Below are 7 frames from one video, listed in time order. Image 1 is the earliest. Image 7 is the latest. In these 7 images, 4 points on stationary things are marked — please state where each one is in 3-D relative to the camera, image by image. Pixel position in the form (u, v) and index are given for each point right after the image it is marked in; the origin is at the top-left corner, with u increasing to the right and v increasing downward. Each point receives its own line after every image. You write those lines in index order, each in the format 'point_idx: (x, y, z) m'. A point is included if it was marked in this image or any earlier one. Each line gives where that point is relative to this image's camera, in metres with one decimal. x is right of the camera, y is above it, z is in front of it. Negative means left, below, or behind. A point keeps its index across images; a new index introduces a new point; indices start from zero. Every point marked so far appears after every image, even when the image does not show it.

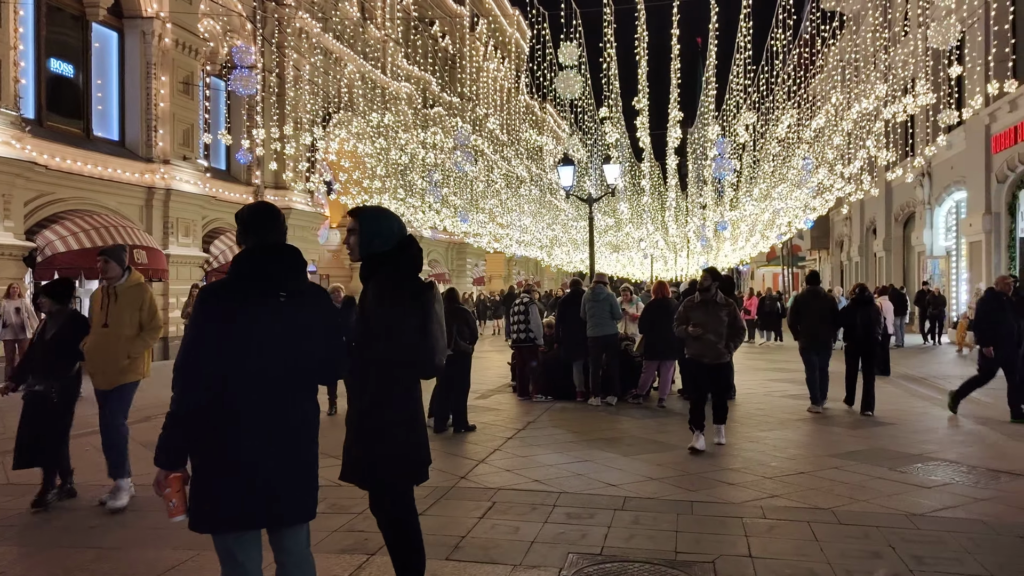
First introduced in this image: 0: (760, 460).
0: (+2.7, -1.8, +8.7) m
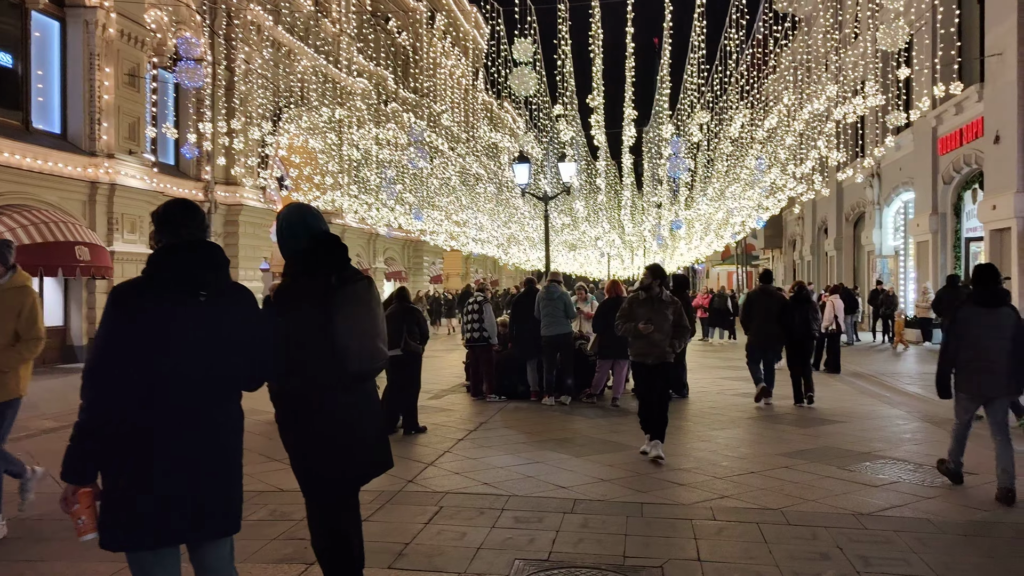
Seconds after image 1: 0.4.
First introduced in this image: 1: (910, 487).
0: (+2.1, -1.8, +8.7) m
1: (+3.7, -1.8, +7.5) m
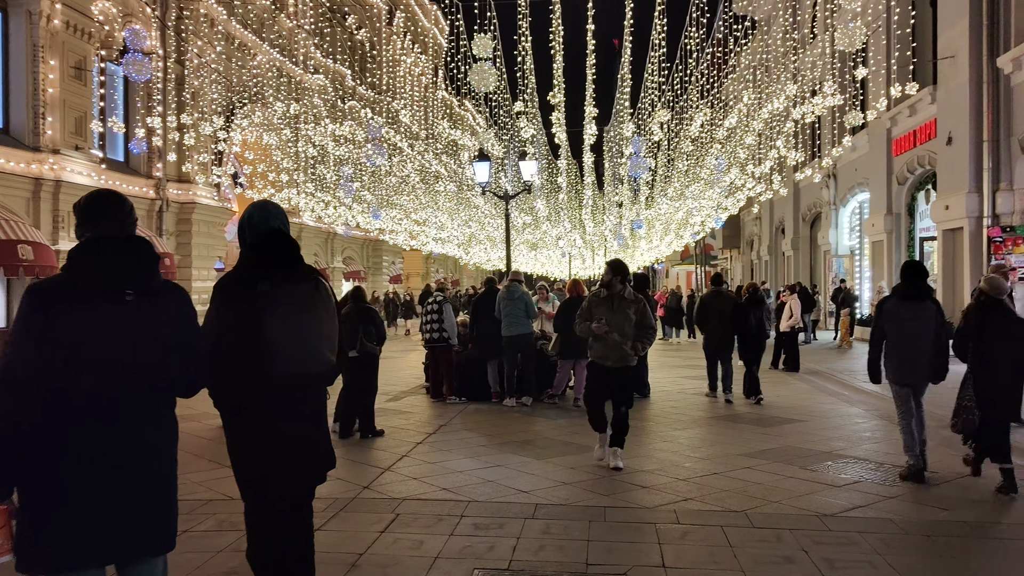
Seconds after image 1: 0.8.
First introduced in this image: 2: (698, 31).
0: (+1.7, -1.8, +8.6) m
1: (+3.3, -1.8, +7.5) m
2: (+4.1, +5.7, +17.8) m
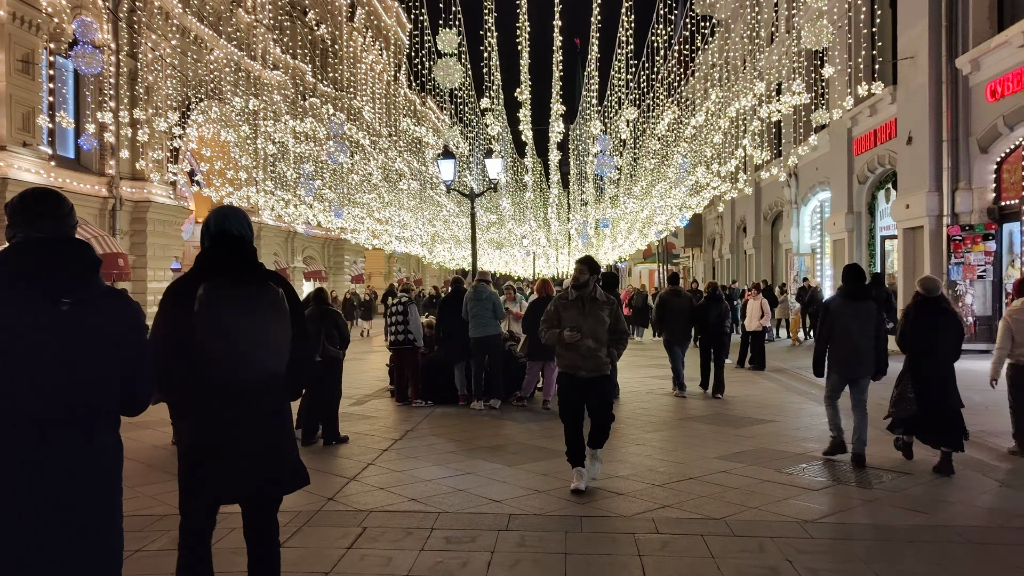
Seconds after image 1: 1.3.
0: (+1.4, -1.8, +8.4) m
1: (+3.1, -1.8, +7.4) m
2: (+3.3, +5.7, +17.7) m
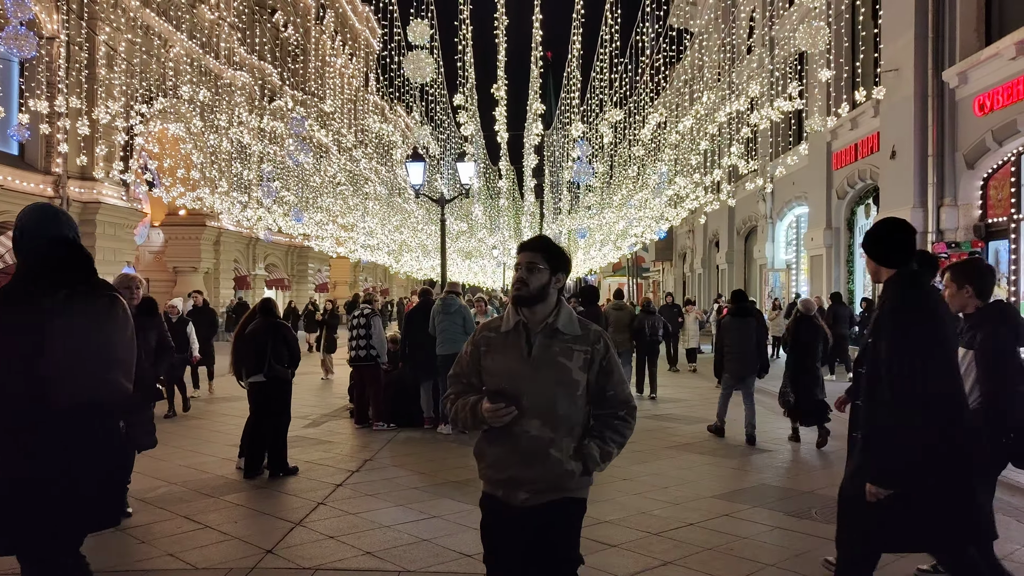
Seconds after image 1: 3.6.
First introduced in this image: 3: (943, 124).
0: (+1.2, -2.0, +7.3) m
1: (+2.8, -2.0, +6.4) m
2: (+2.8, +5.4, +16.9) m
3: (+10.3, +3.9, +19.6) m
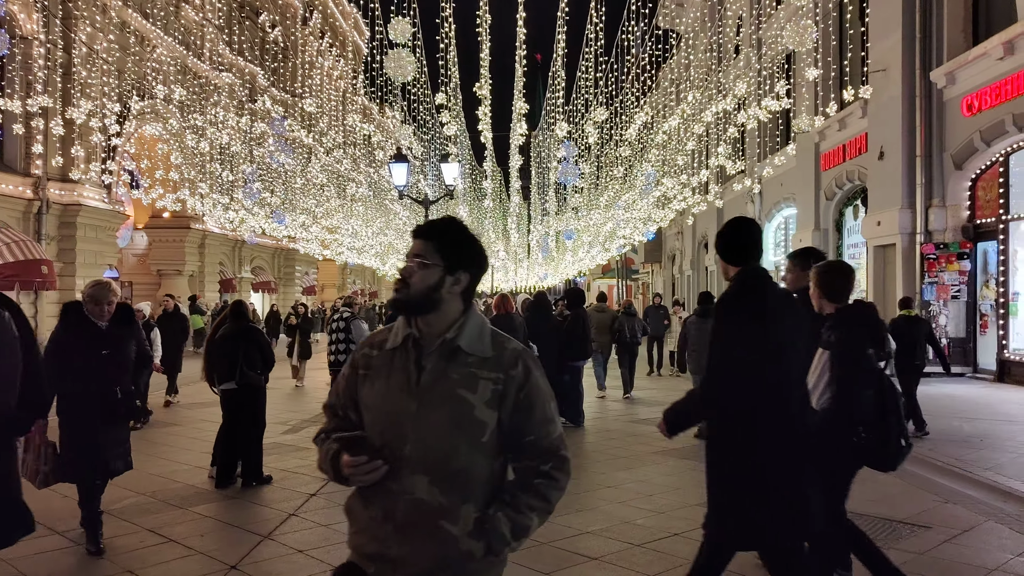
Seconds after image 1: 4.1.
0: (+1.0, -2.0, +7.1) m
1: (+2.7, -2.0, +6.2) m
2: (+2.5, +5.3, +16.7) m
3: (+10.0, +3.9, +19.5) m
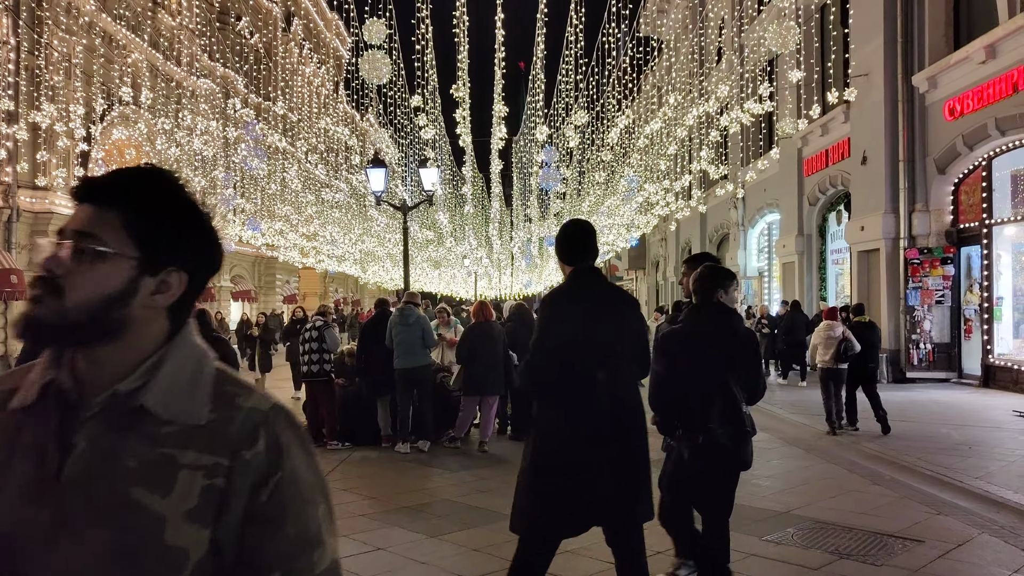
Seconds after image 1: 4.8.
0: (+0.8, -2.0, +6.8) m
1: (+2.5, -2.0, +5.9) m
2: (+2.1, +5.2, +16.5) m
3: (+9.5, +3.8, +19.4) m
